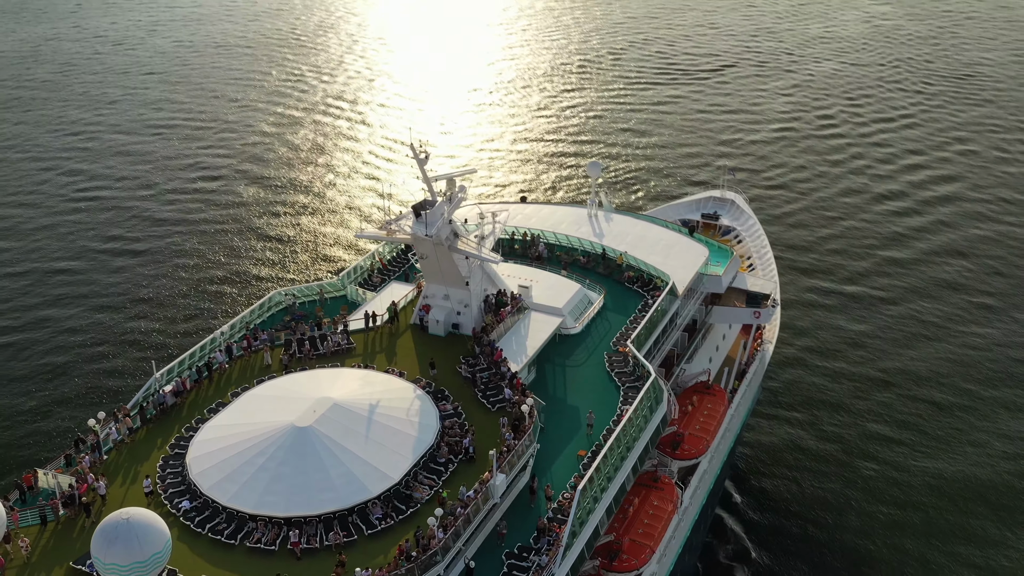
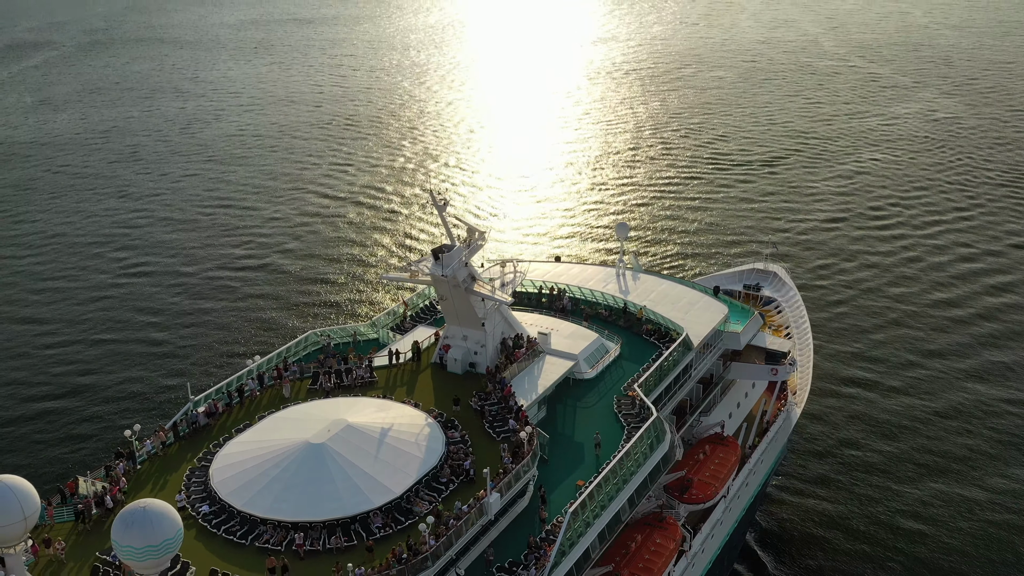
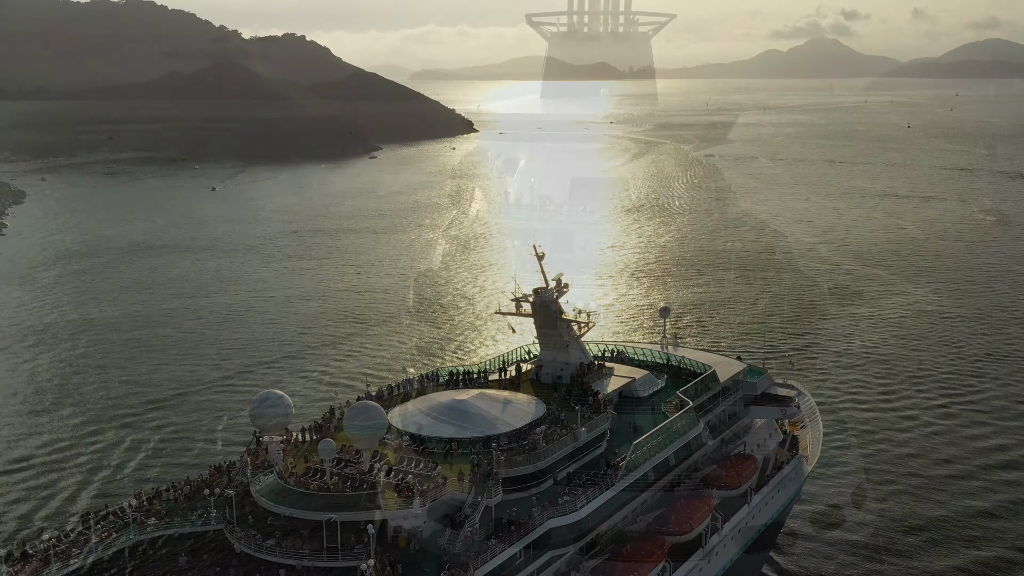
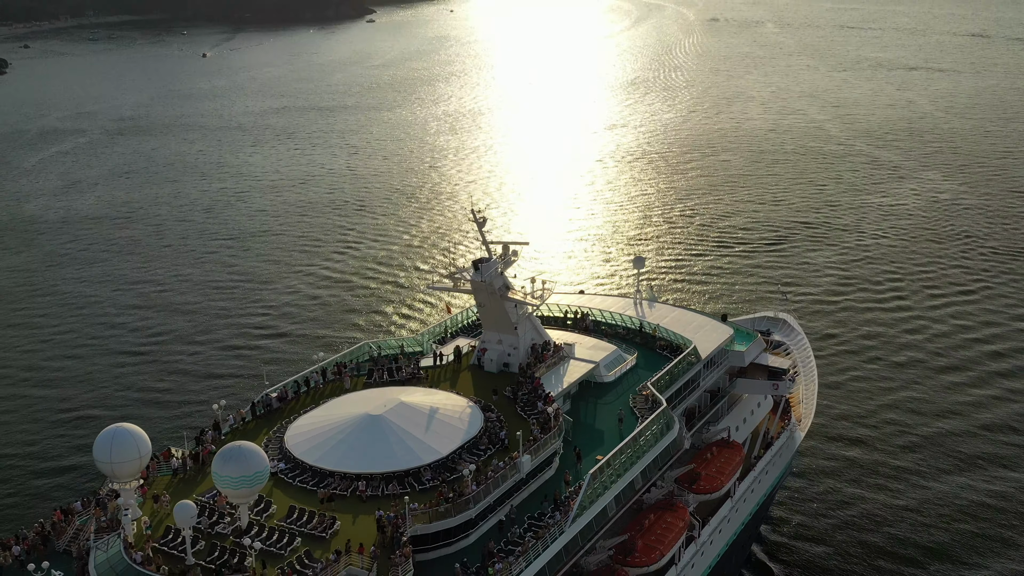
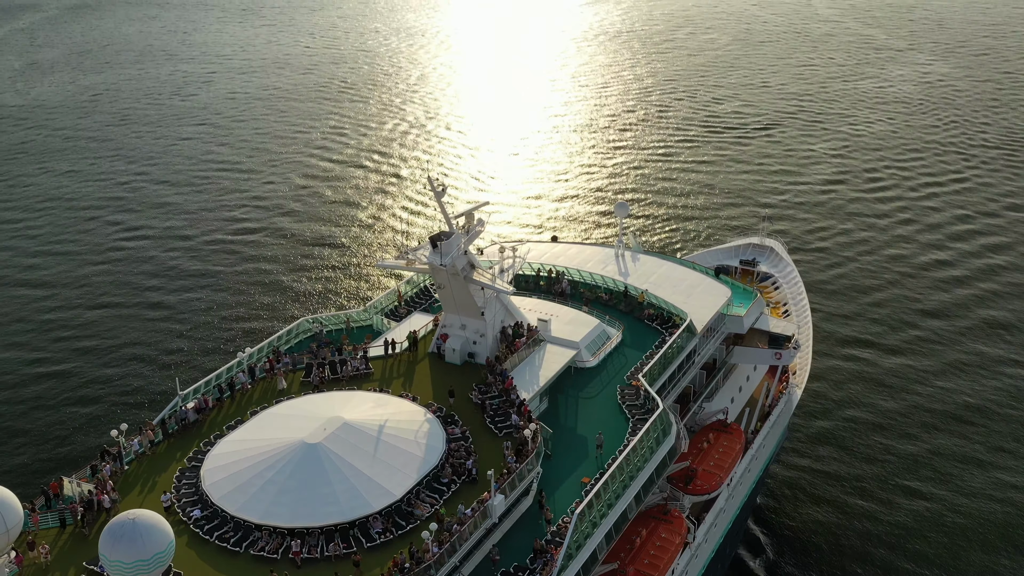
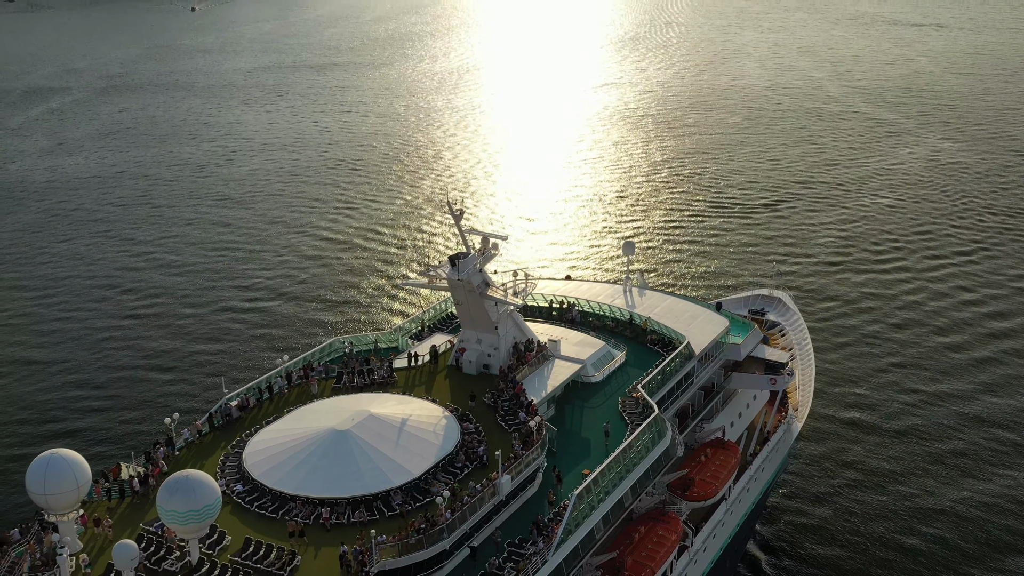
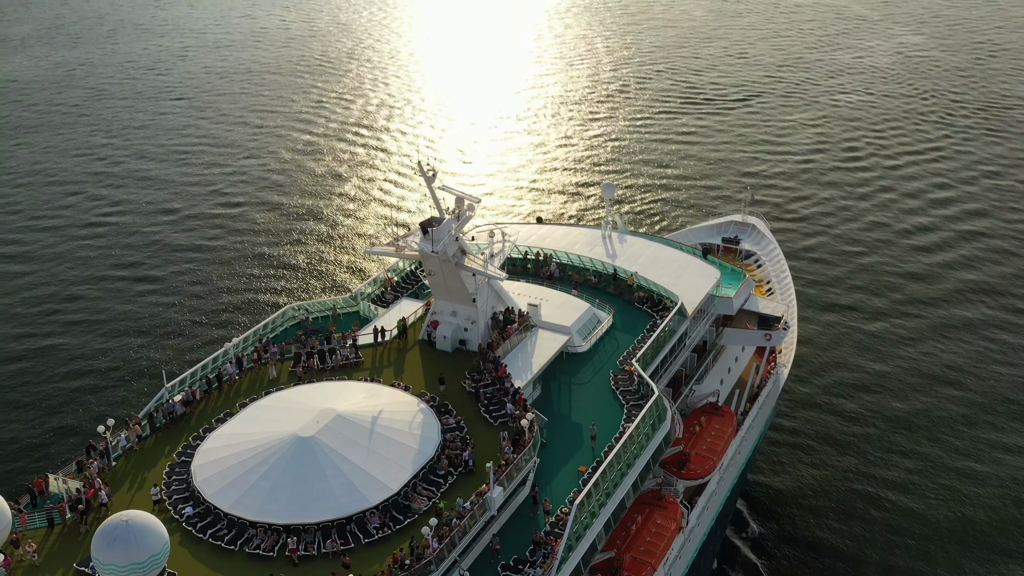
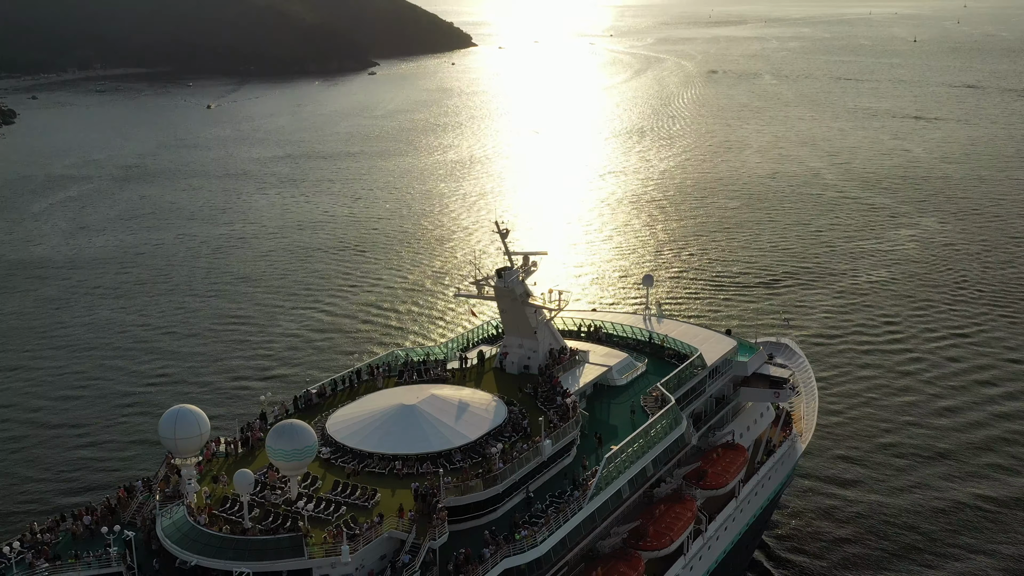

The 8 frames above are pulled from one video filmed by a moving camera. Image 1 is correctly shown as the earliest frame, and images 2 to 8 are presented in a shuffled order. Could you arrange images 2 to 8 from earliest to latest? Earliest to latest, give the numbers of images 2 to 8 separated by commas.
7, 5, 2, 6, 4, 8, 3
